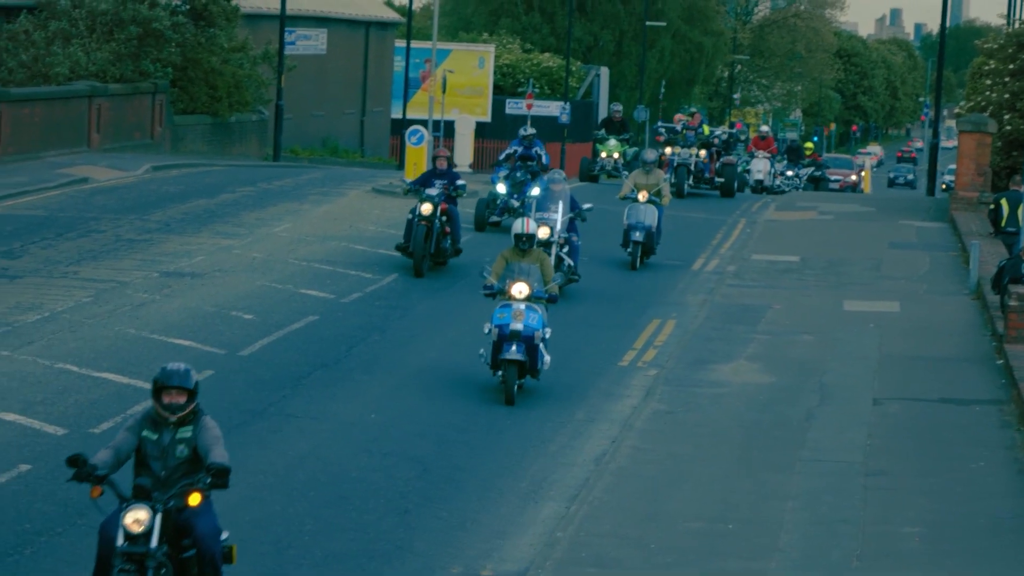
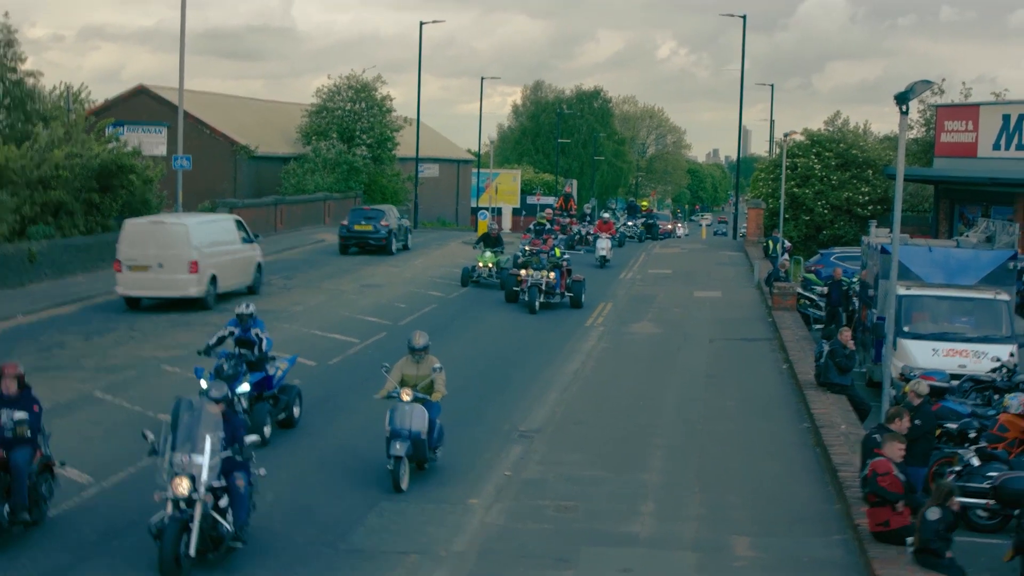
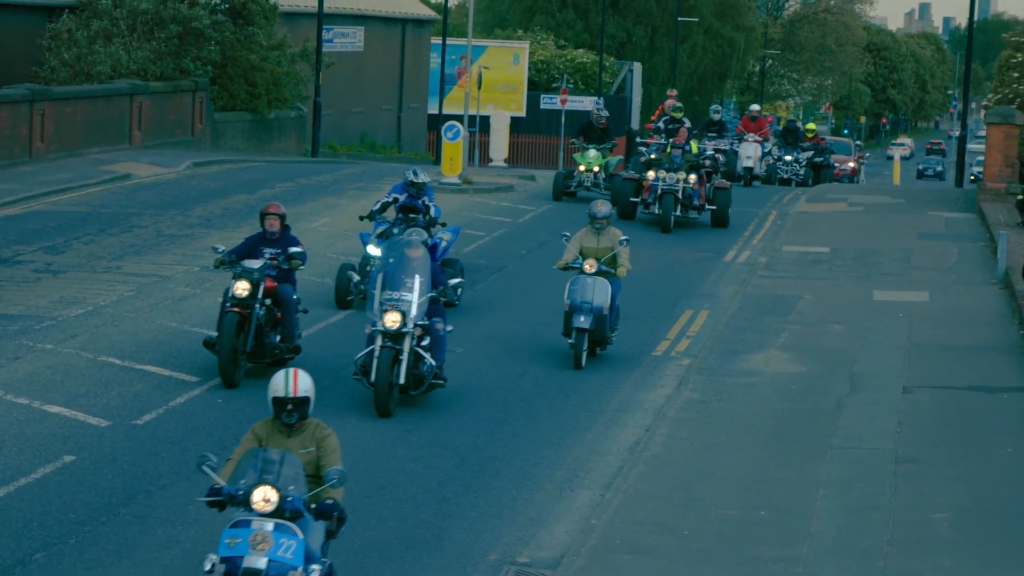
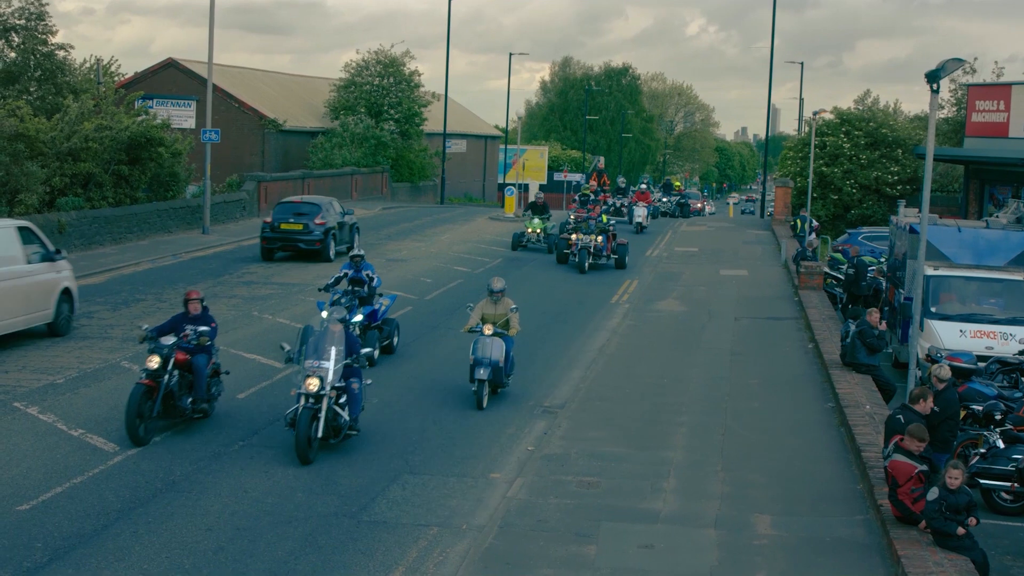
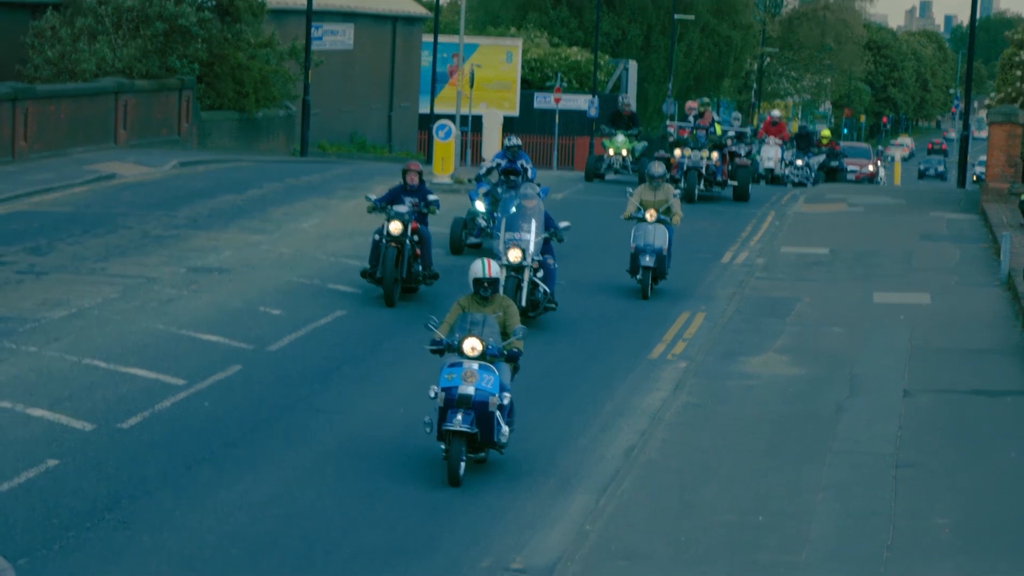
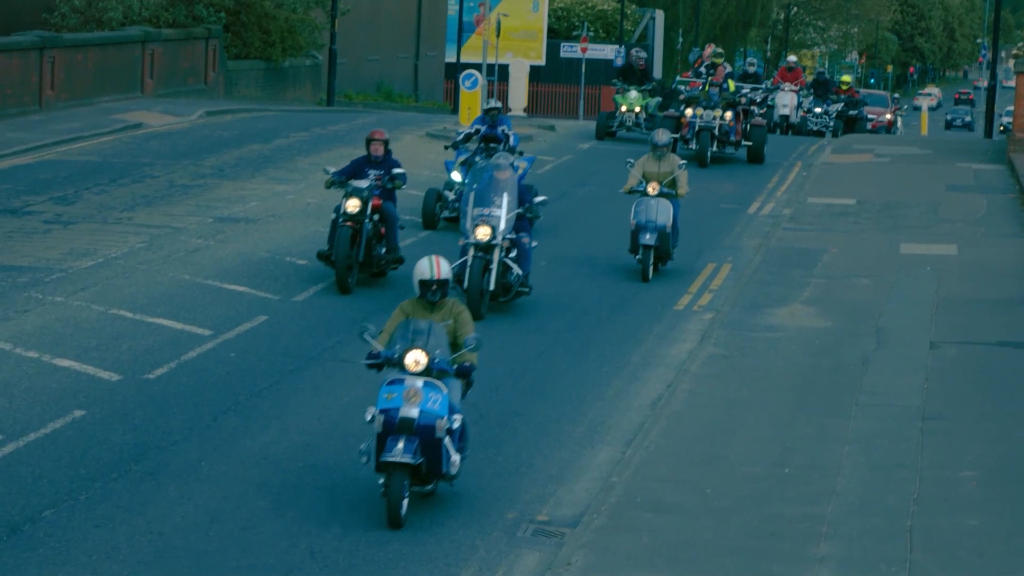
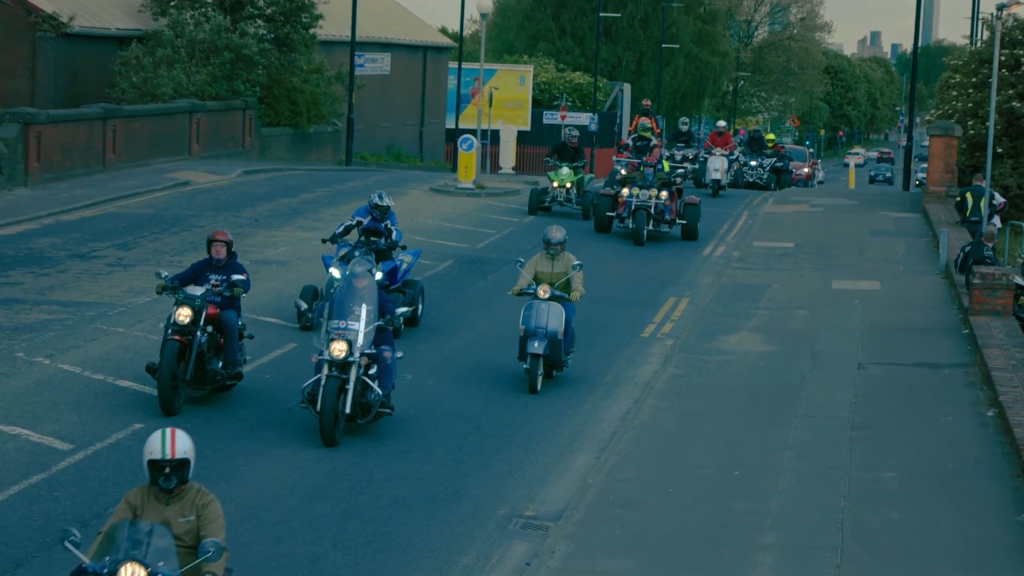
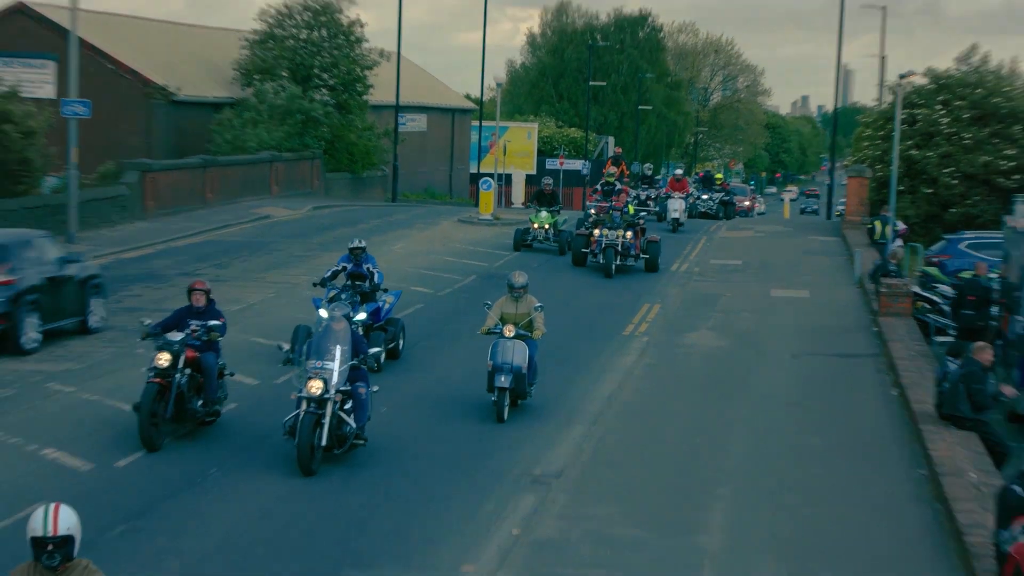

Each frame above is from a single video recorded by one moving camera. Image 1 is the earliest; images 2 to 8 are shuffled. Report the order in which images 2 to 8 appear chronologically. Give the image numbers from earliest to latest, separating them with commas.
5, 6, 3, 7, 8, 4, 2
